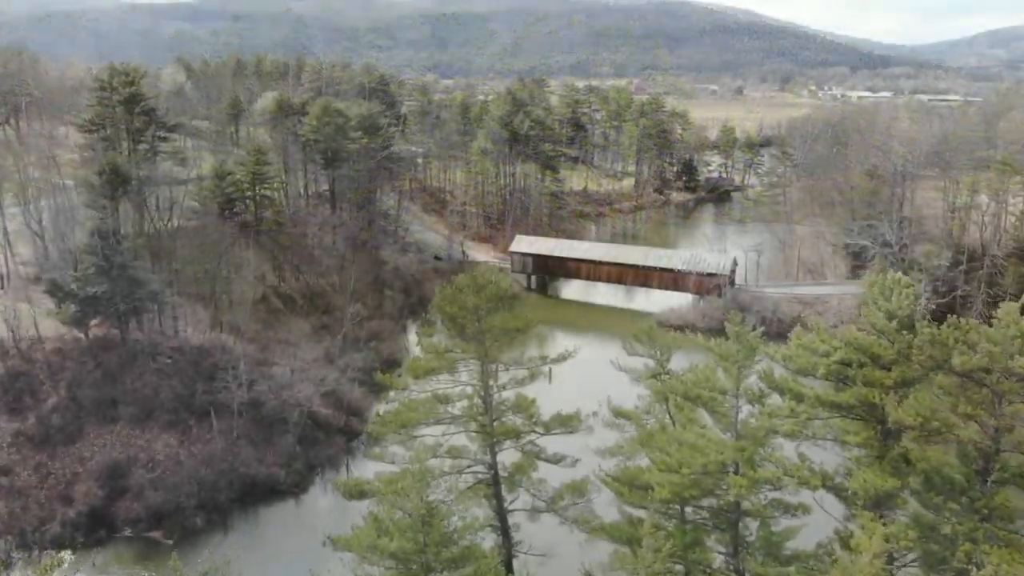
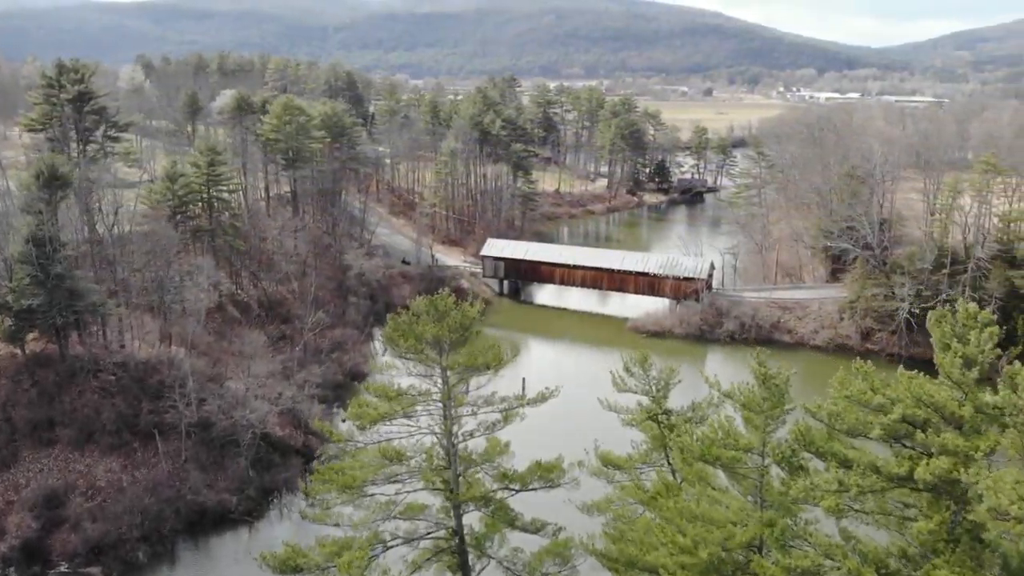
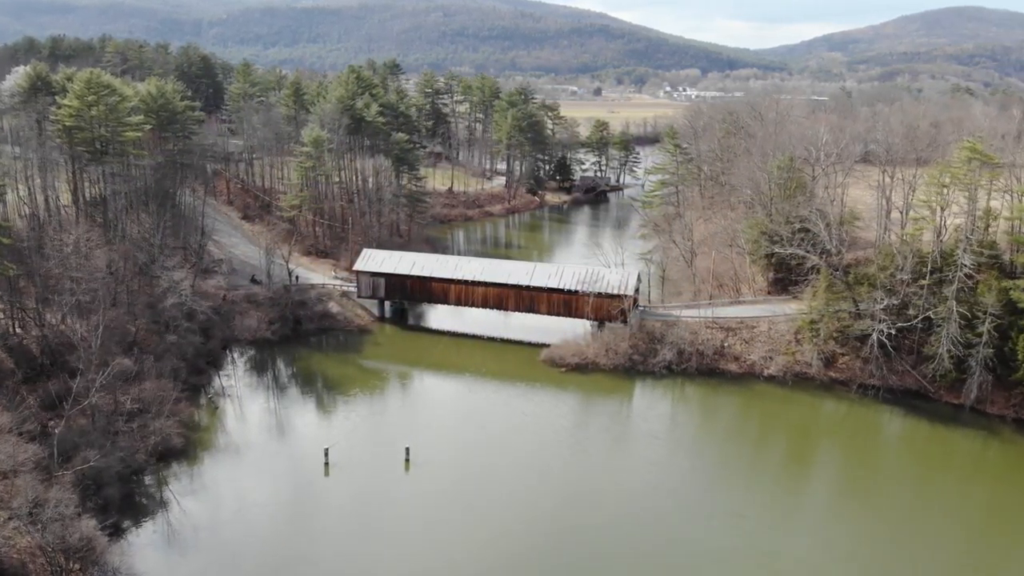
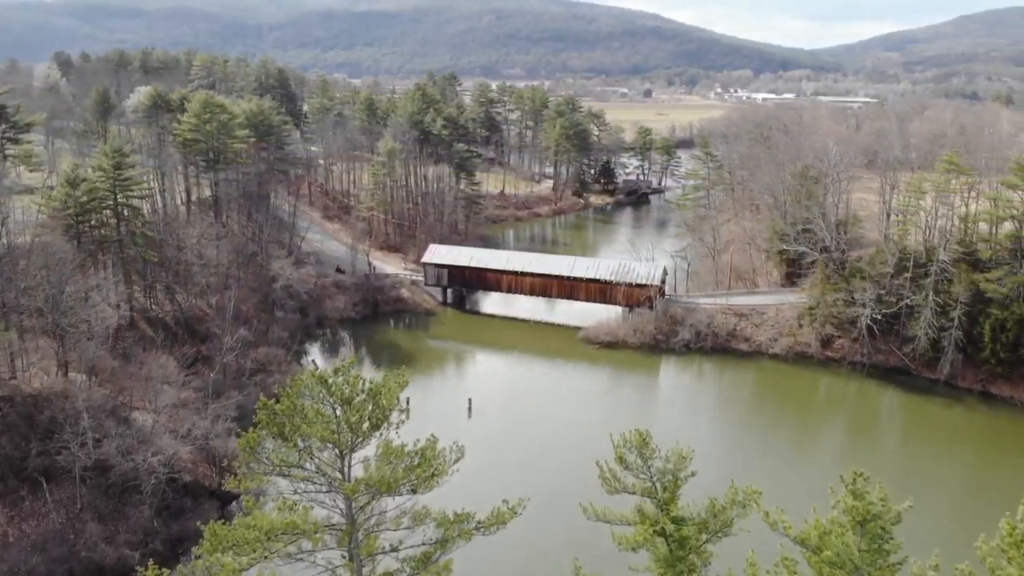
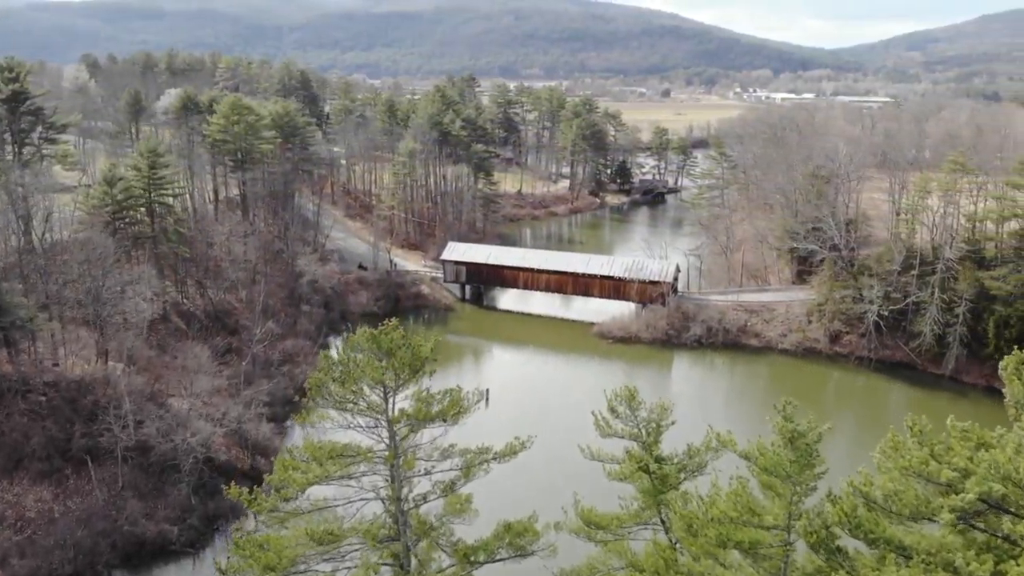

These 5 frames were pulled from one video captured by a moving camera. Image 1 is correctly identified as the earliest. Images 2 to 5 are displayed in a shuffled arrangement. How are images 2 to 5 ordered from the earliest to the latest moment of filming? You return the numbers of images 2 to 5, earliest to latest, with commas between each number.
2, 5, 4, 3
